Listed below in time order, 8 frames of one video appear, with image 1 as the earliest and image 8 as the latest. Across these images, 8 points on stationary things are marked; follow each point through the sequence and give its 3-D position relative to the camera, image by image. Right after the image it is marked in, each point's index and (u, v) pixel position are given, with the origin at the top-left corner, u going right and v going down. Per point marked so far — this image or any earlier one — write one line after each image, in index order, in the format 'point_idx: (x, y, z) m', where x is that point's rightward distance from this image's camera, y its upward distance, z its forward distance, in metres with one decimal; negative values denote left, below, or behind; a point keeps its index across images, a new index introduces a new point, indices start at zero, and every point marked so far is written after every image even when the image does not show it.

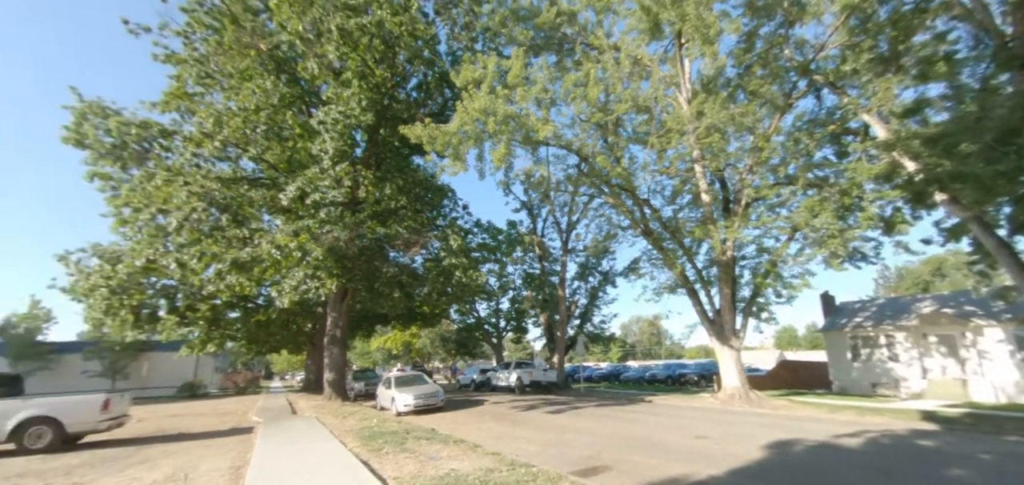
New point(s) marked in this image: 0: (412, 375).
0: (-3.6, -4.9, +16.2) m
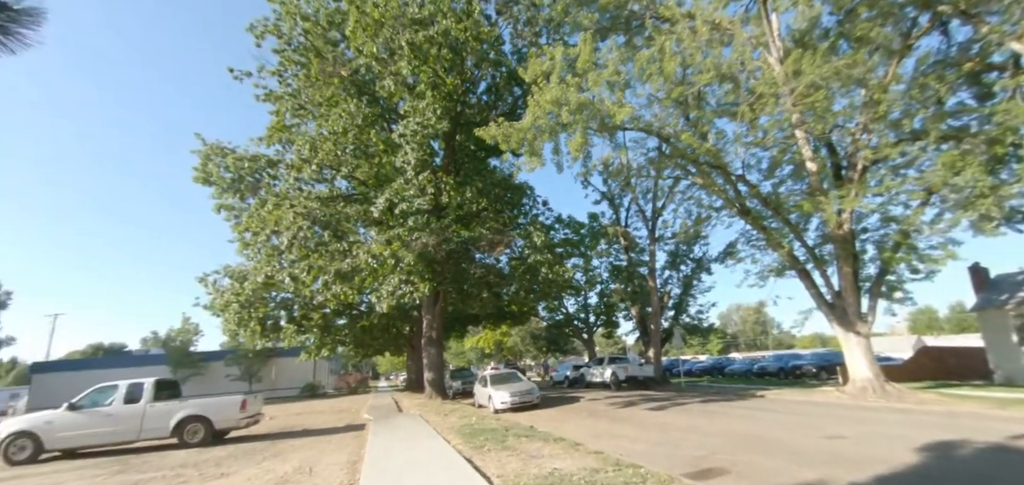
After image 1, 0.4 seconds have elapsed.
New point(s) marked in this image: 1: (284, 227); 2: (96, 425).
0: (-0.2, -4.9, +16.4) m
1: (-8.0, +0.6, +15.4) m
2: (-9.4, -4.1, +9.9) m
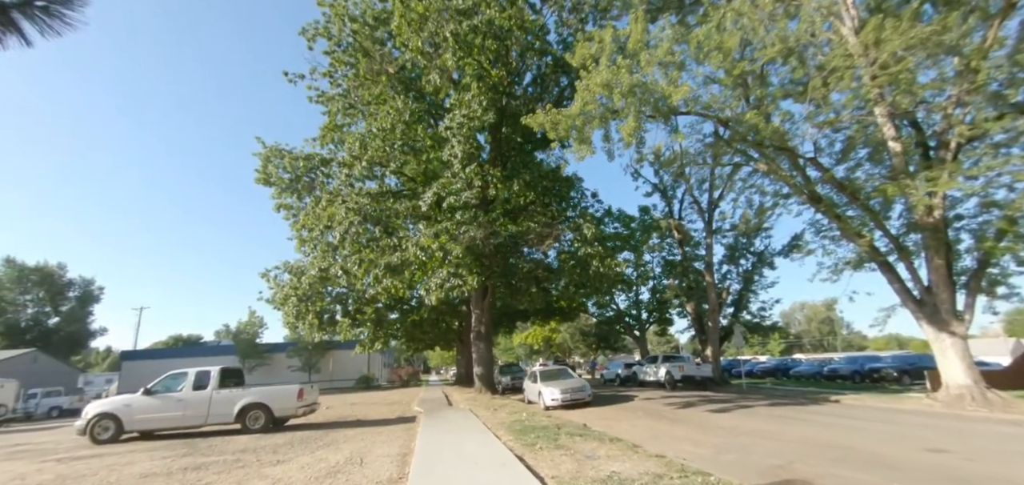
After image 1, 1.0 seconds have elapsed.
0: (+1.6, -4.7, +16.0) m
1: (-6.3, +0.8, +15.8) m
2: (-8.2, -4.0, +10.5) m
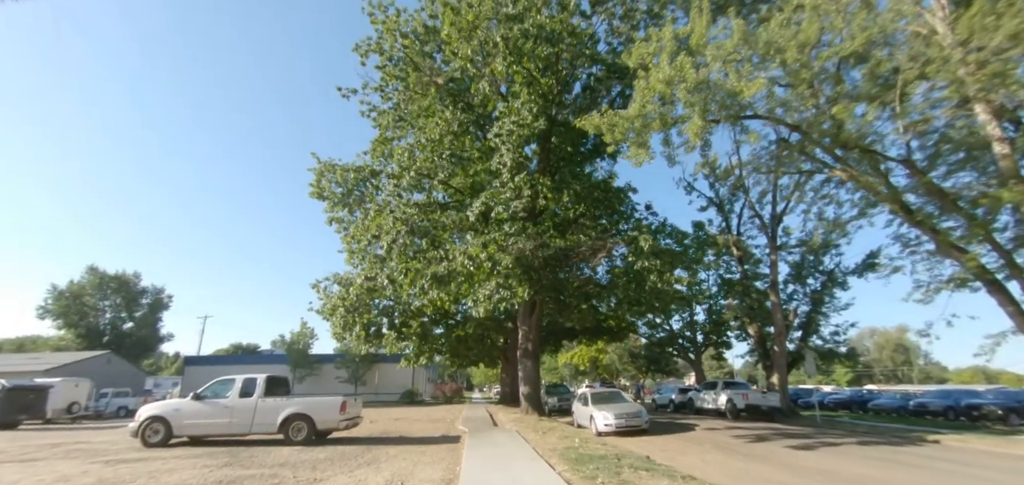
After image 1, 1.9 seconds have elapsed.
0: (+3.3, -5.1, +14.9) m
1: (-4.6, +0.4, +15.7) m
2: (-7.0, -4.1, +10.5) m
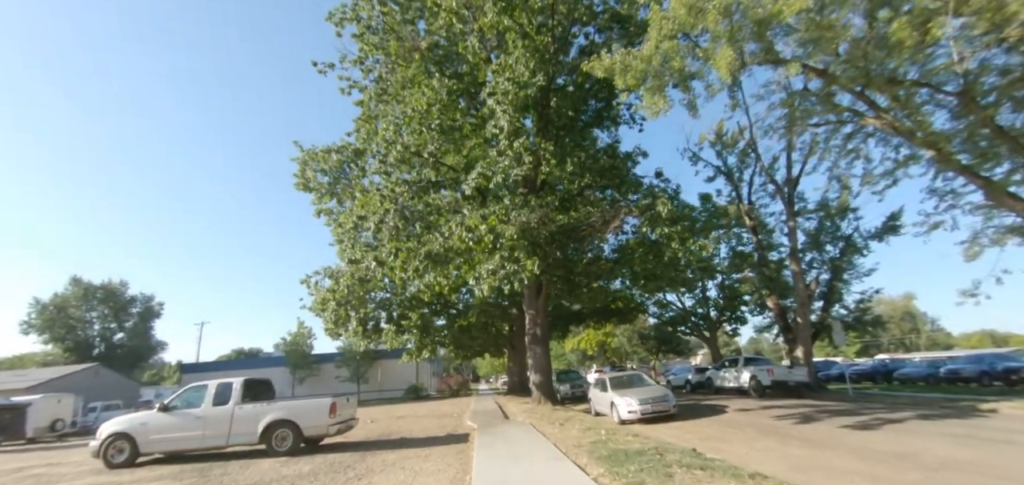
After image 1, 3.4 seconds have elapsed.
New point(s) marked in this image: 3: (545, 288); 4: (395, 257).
0: (+3.6, -4.1, +13.6) m
1: (-4.5, +0.9, +14.2) m
2: (-6.7, -3.8, +9.1) m
3: (+1.3, -1.8, +17.2) m
4: (-3.8, -0.6, +14.3) m
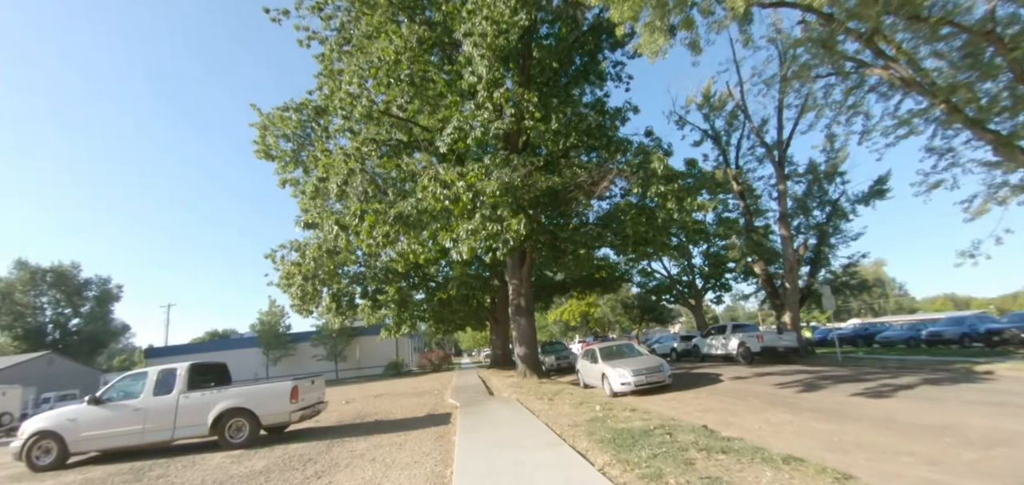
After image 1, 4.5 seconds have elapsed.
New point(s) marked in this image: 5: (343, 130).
0: (+3.2, -3.0, +12.9) m
1: (-5.1, +1.9, +12.8) m
2: (-7.0, -3.2, +7.9) m
3: (+0.6, -0.5, +16.2) m
4: (-4.3, +0.4, +13.1) m
5: (-5.2, +3.5, +13.7) m
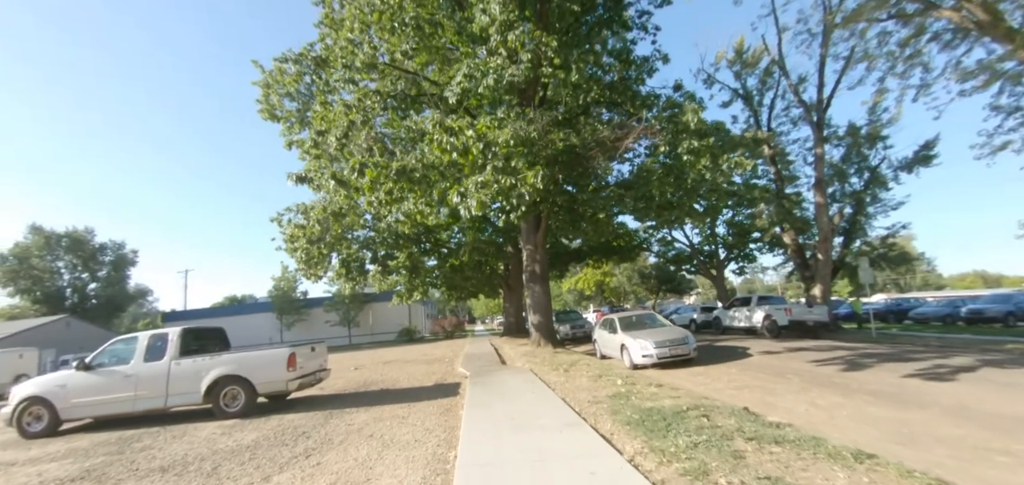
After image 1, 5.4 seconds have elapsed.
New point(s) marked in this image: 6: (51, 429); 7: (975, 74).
0: (+3.5, -2.0, +12.1) m
1: (-4.7, +3.0, +12.0) m
2: (-6.7, -2.4, +7.5) m
3: (+1.1, +0.8, +15.3) m
4: (-3.9, +1.5, +12.3) m
5: (-4.7, +4.6, +12.7) m
6: (-7.9, -3.1, +7.5) m
7: (+13.0, +4.8, +12.4) m
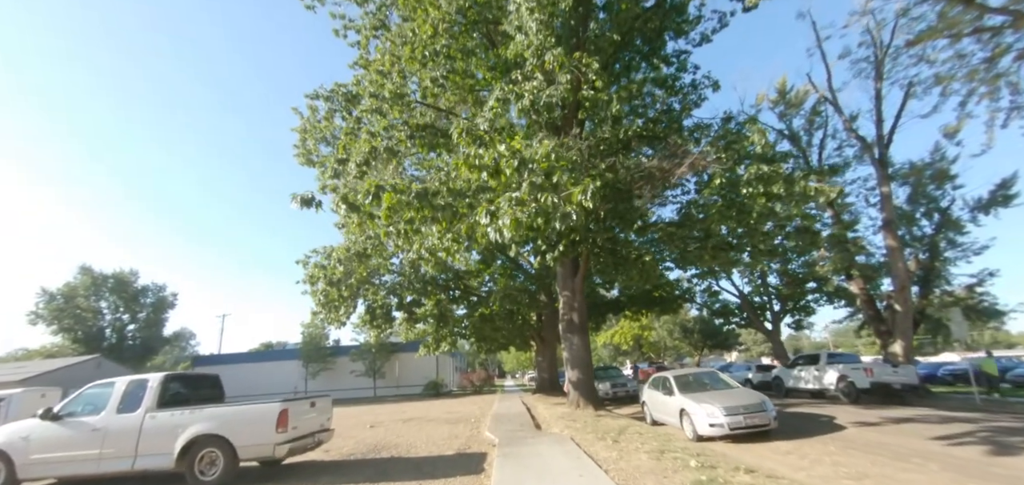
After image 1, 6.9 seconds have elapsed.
0: (+4.4, -3.1, +10.2) m
1: (-3.8, +1.9, +11.3) m
2: (-6.2, -2.9, +6.3) m
3: (+2.2, -0.7, +13.9) m
4: (-3.0, +0.4, +11.4) m
5: (-3.8, +3.5, +12.2) m
6: (-7.4, -3.6, +6.4) m
7: (+13.9, +3.7, +10.7) m
